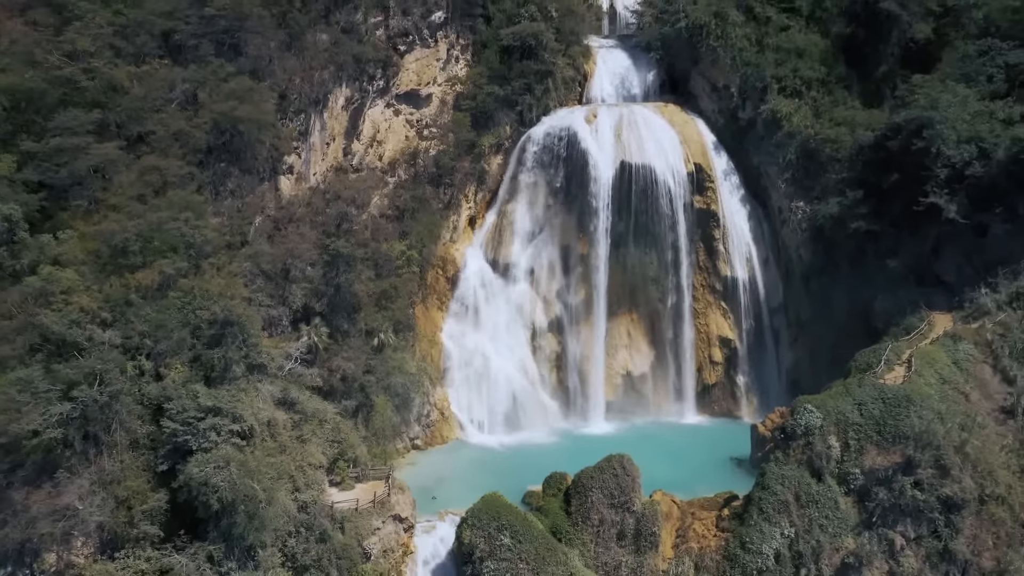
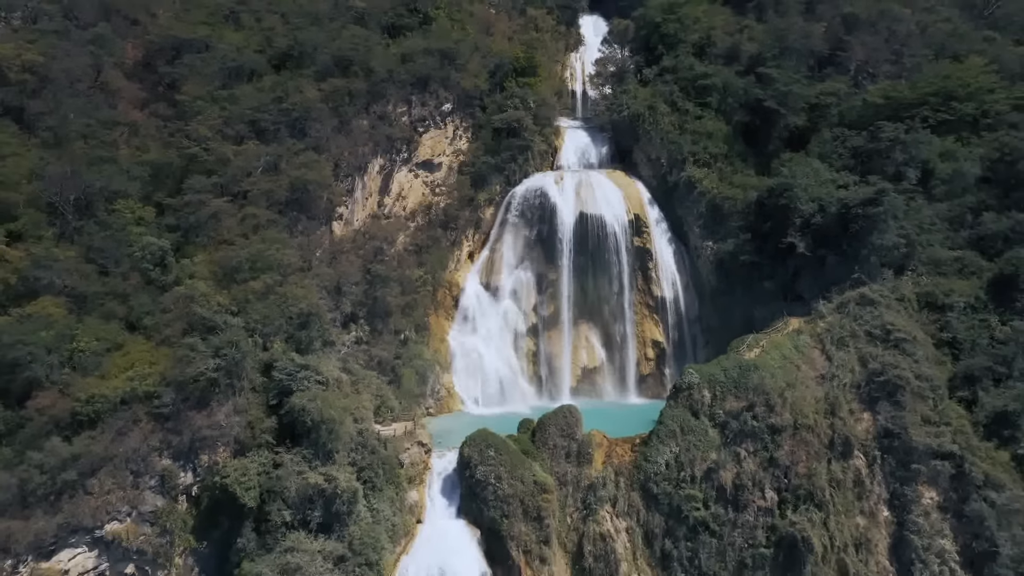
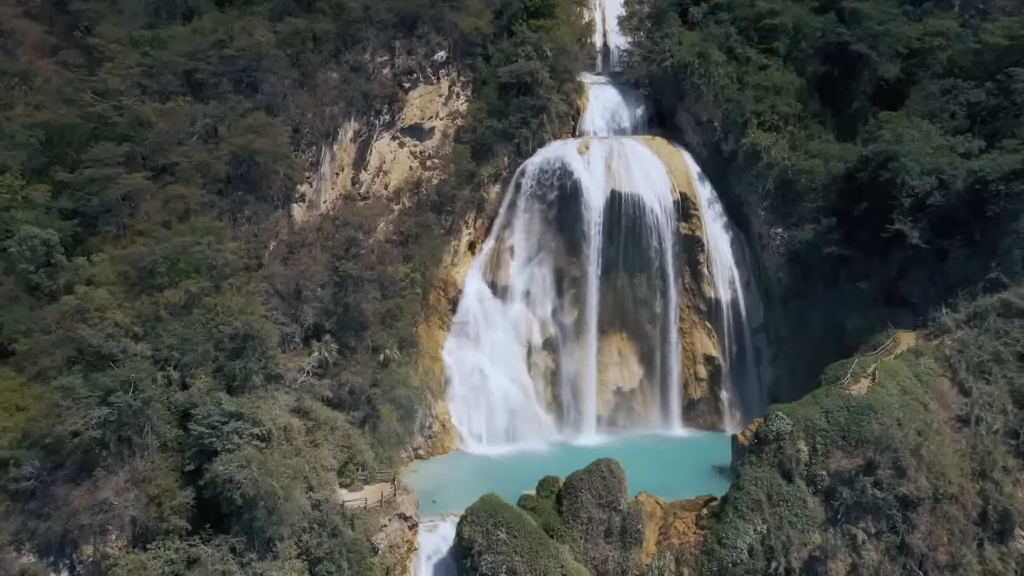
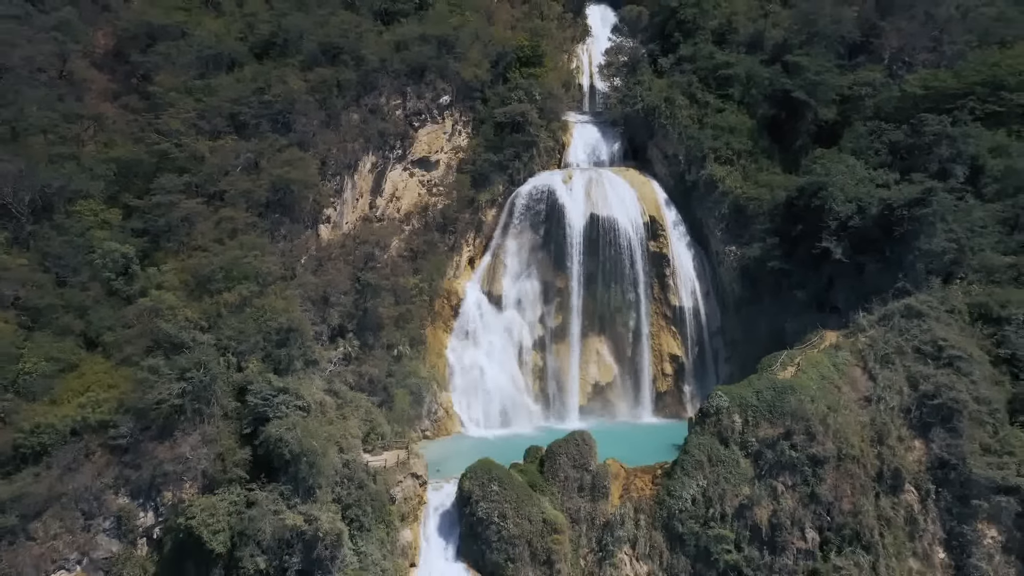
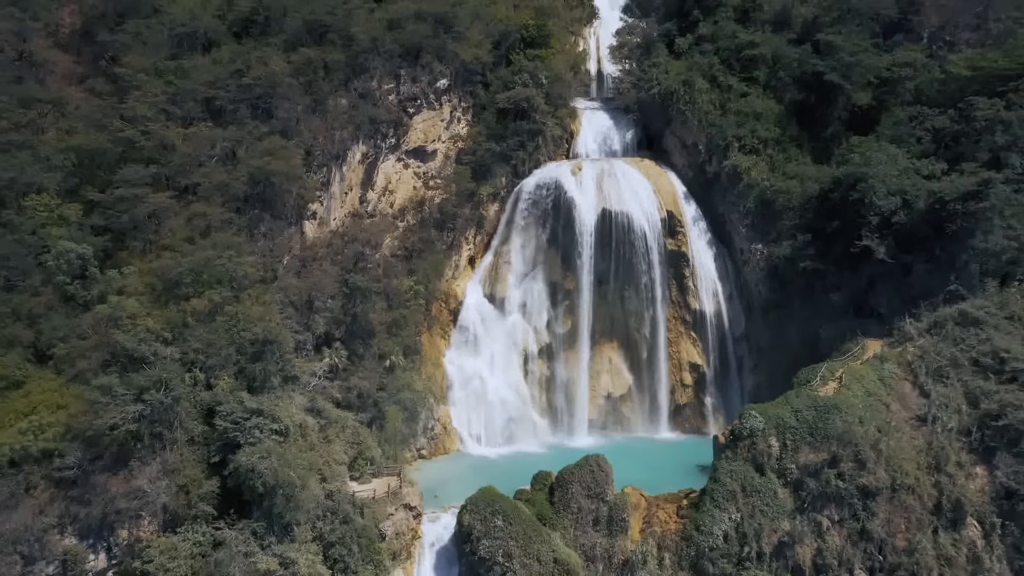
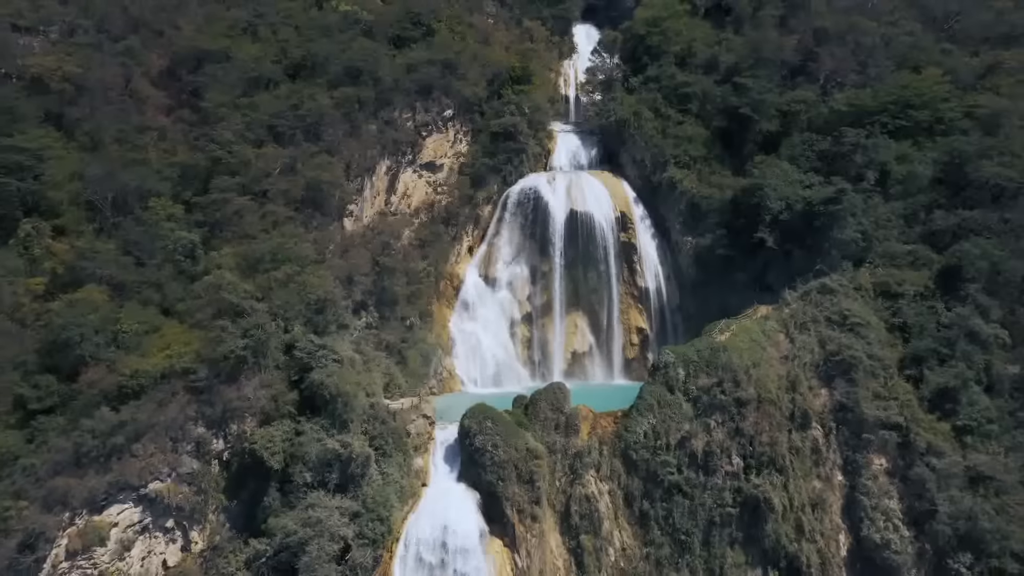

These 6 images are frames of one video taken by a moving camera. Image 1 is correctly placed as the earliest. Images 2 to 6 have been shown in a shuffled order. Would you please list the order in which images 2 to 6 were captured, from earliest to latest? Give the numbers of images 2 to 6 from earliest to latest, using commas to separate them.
3, 5, 4, 2, 6
